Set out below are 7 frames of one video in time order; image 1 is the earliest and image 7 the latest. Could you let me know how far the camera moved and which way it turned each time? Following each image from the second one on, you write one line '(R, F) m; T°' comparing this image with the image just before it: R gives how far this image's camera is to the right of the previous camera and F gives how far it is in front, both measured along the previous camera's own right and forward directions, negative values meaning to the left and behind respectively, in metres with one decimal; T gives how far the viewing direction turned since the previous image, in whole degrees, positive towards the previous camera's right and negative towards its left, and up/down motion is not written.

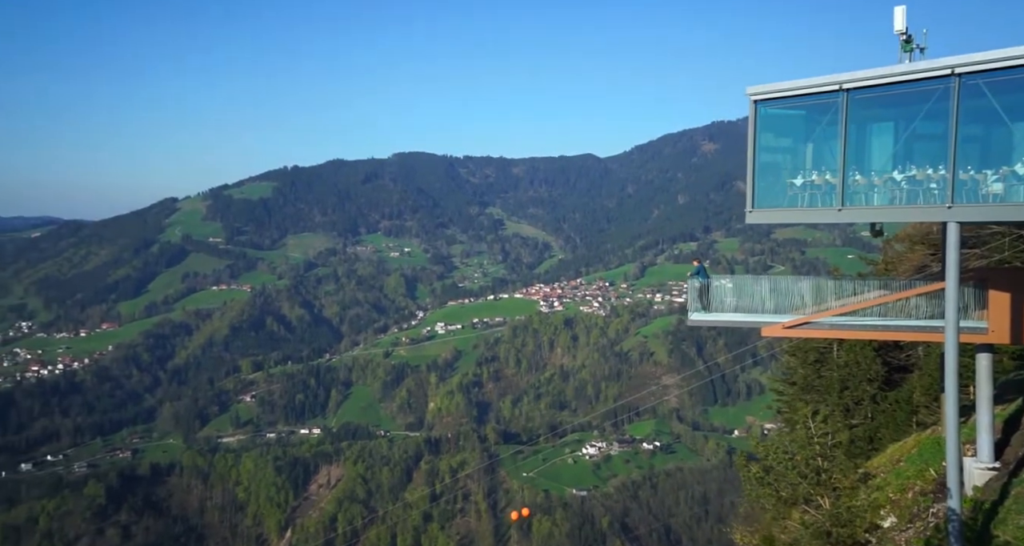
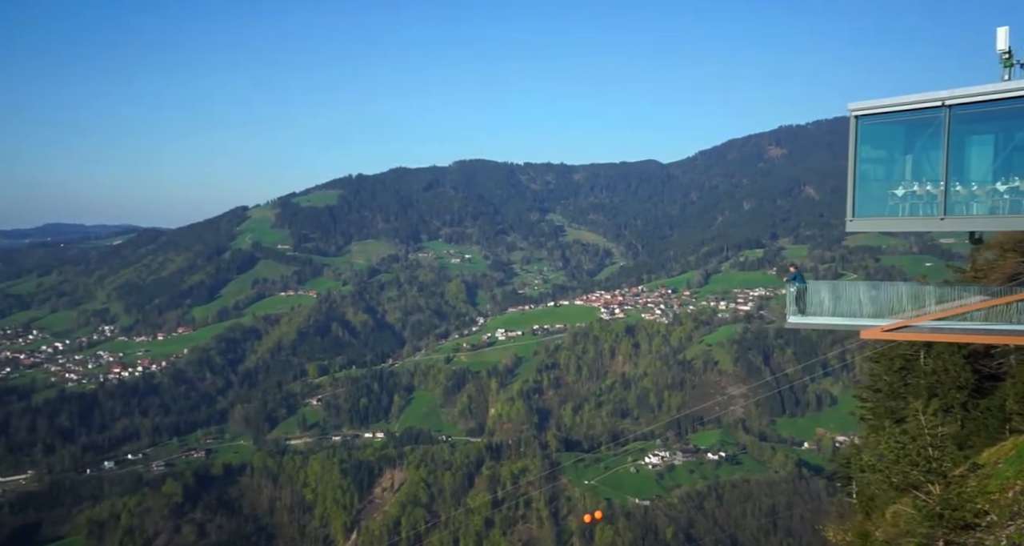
(-0.2, -0.2) m; -3°
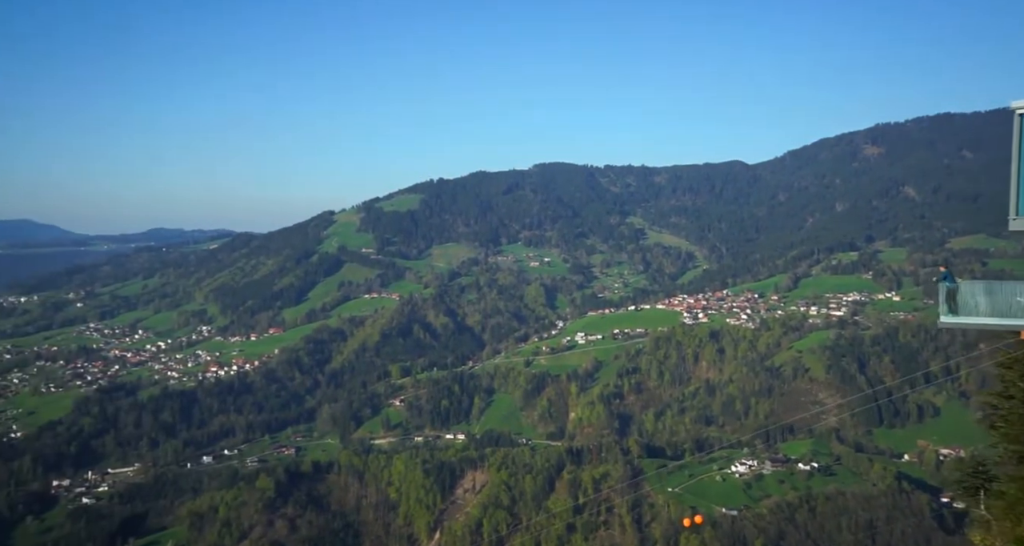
(-0.2, +0.2) m; -4°
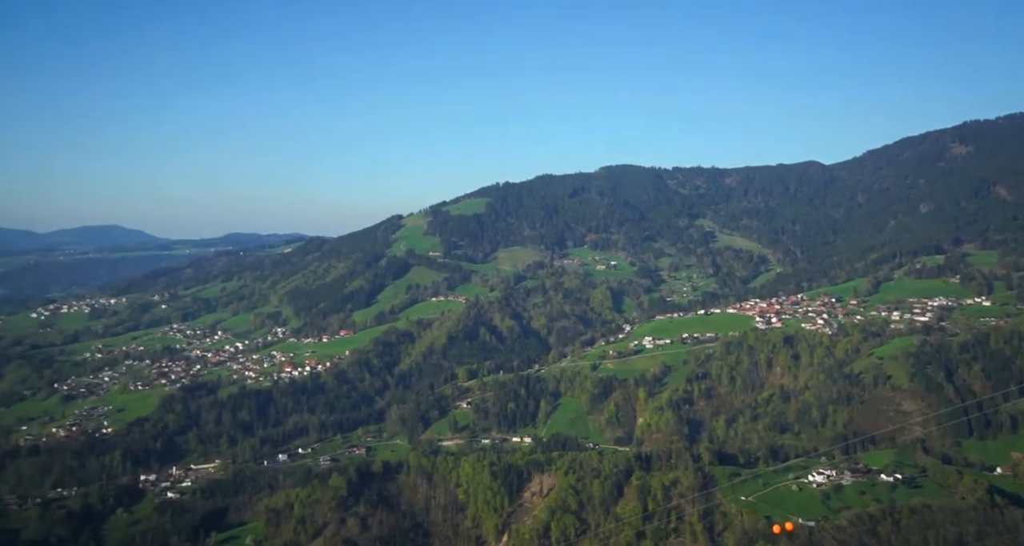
(-0.1, +0.4) m; -4°
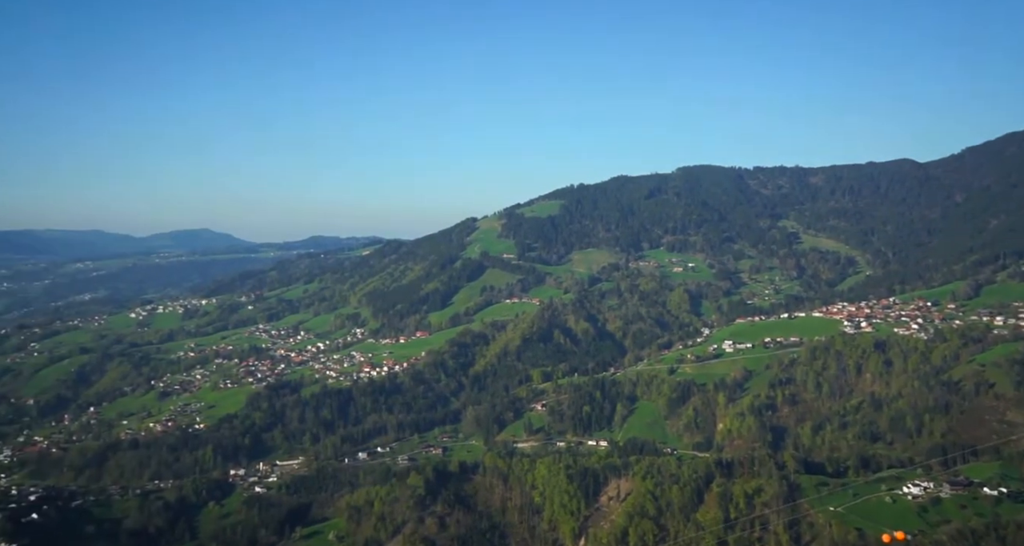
(-0.2, +0.6) m; -4°
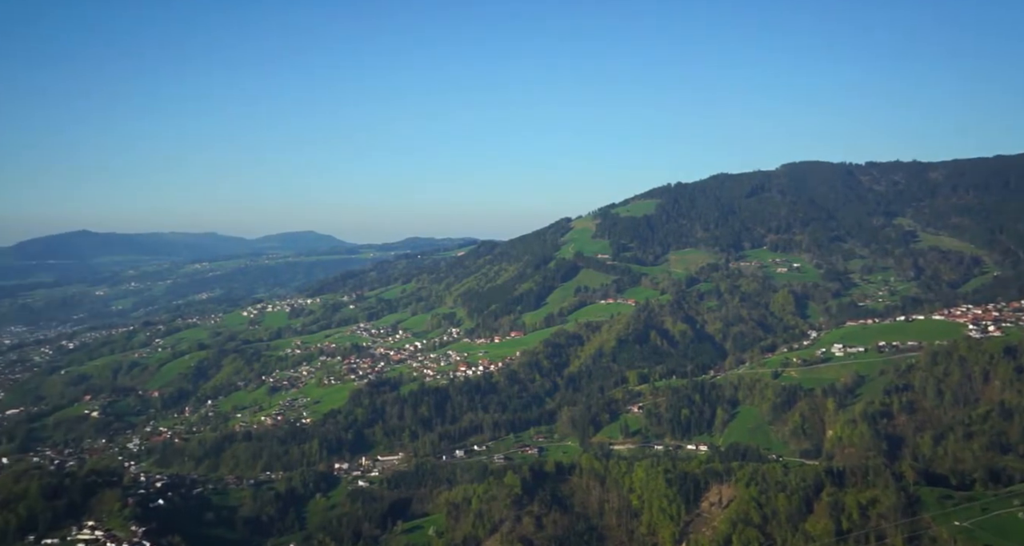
(-0.4, +1.3) m; -5°
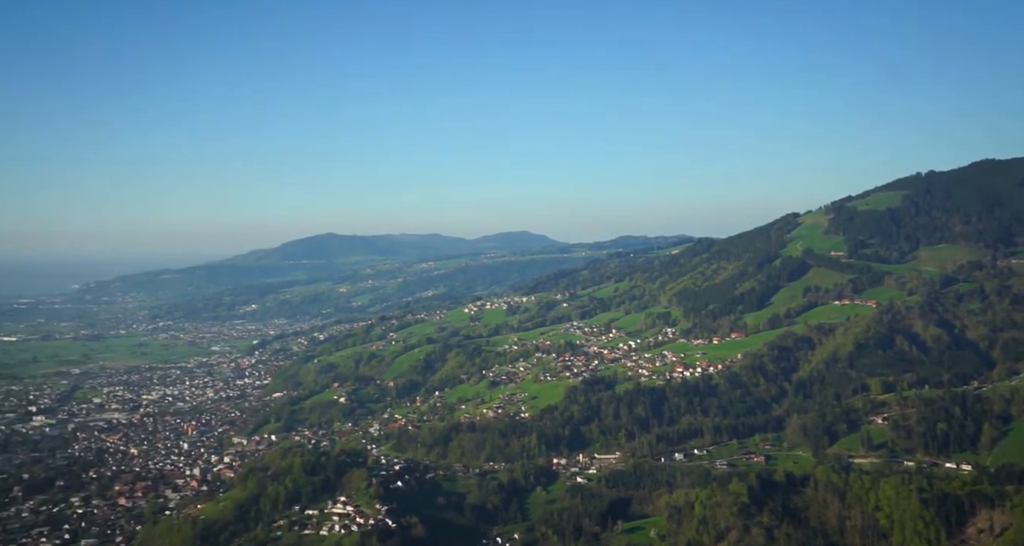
(-1.7, +5.7) m; -12°
